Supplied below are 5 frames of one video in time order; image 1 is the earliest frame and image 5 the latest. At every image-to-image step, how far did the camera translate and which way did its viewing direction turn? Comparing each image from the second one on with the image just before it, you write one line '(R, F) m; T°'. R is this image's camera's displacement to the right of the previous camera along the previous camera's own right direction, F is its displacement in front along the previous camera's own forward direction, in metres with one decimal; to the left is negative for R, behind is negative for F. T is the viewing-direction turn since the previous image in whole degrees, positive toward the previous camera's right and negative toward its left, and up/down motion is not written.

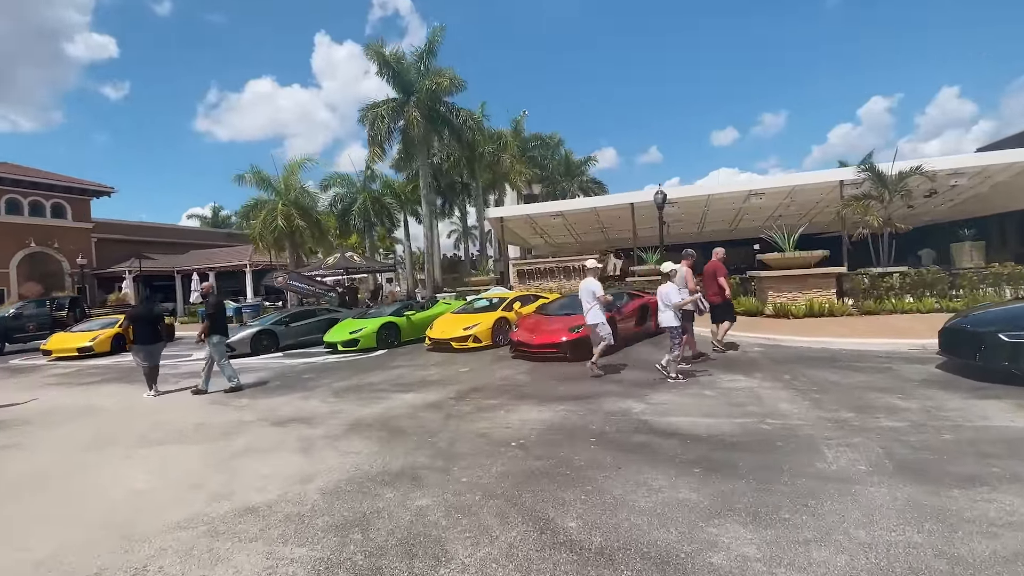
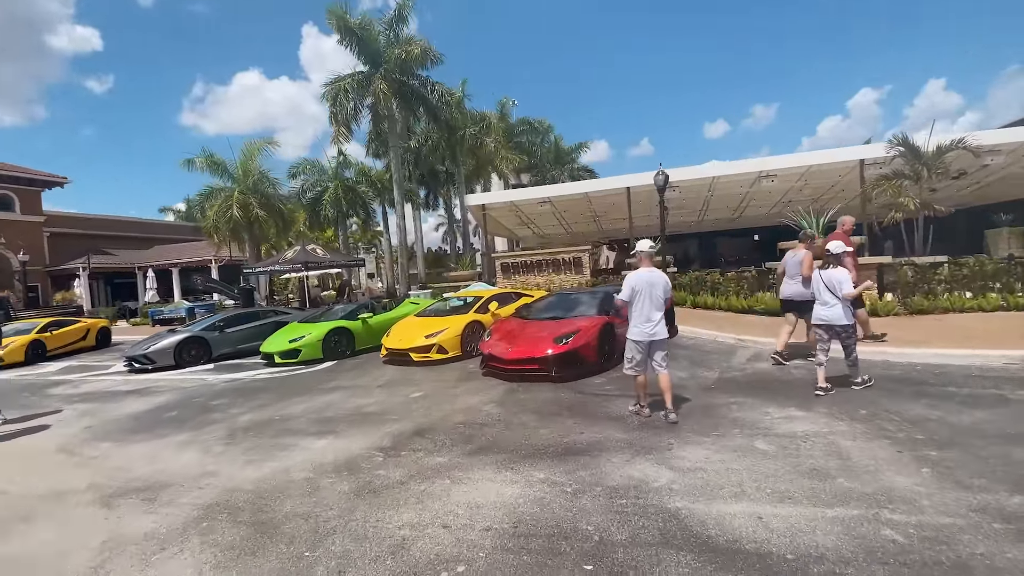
(+0.4, +2.2) m; +1°
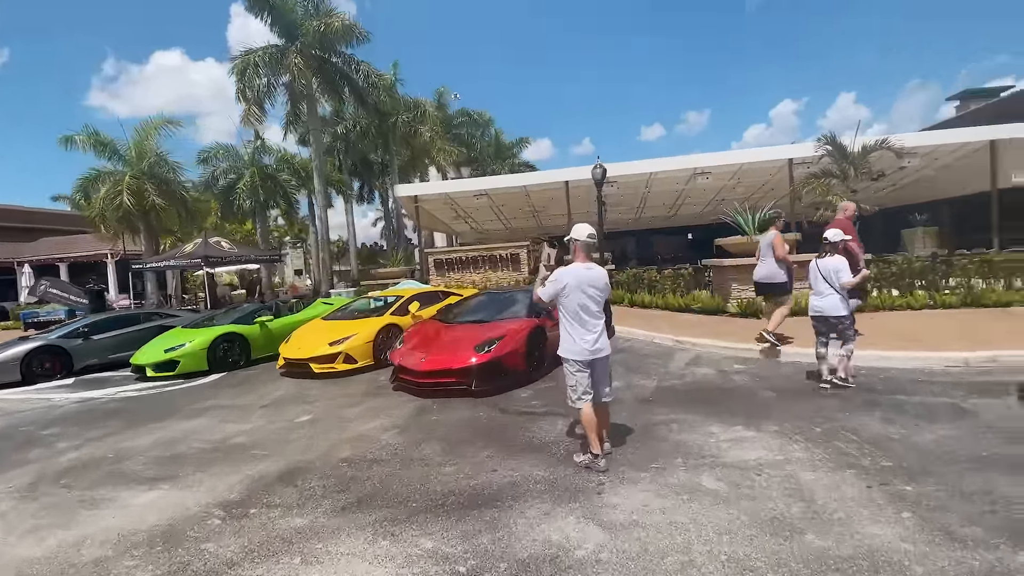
(+0.4, +1.0) m; +7°
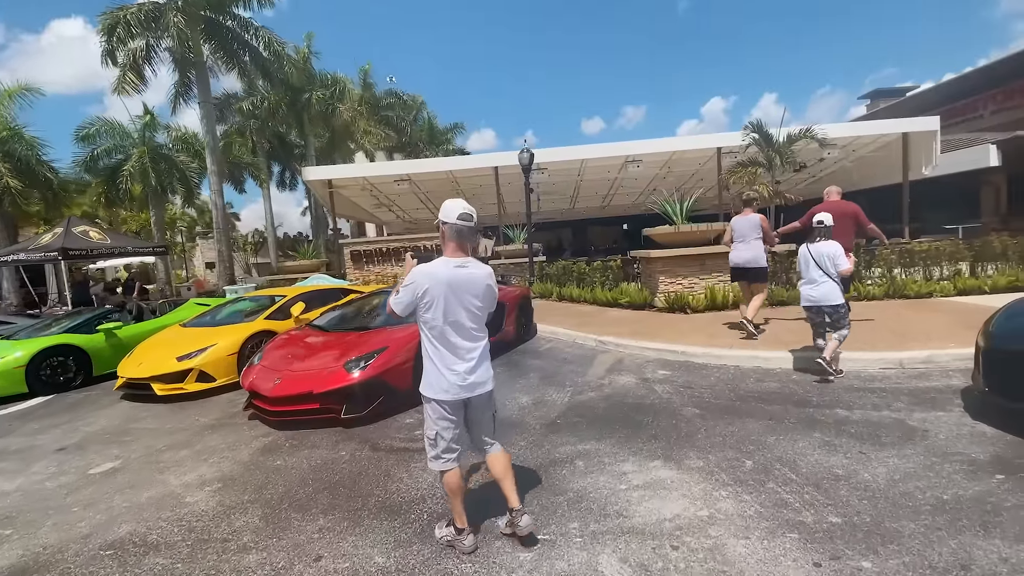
(+0.6, +1.1) m; +7°
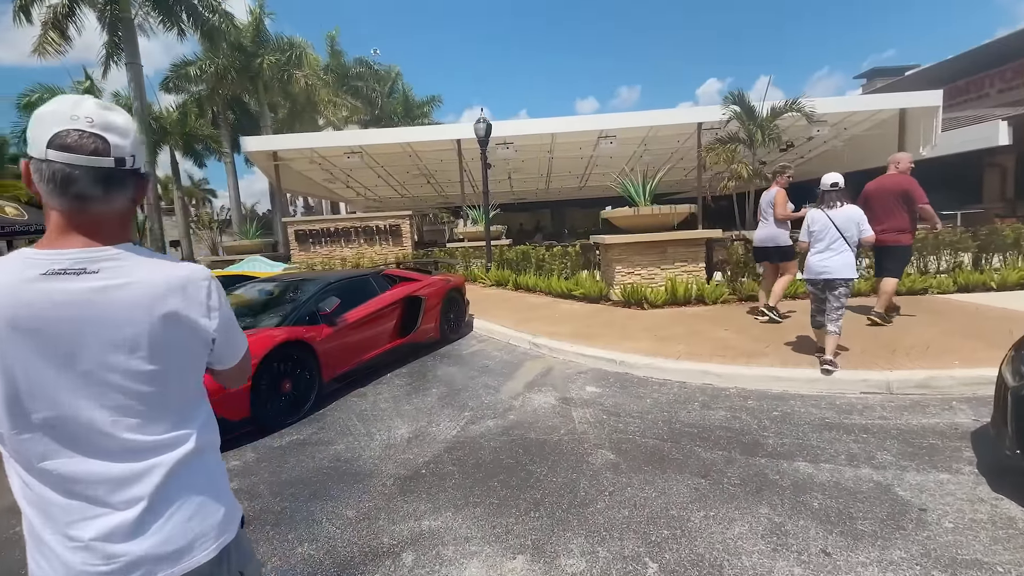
(+1.0, +1.2) m; +1°
